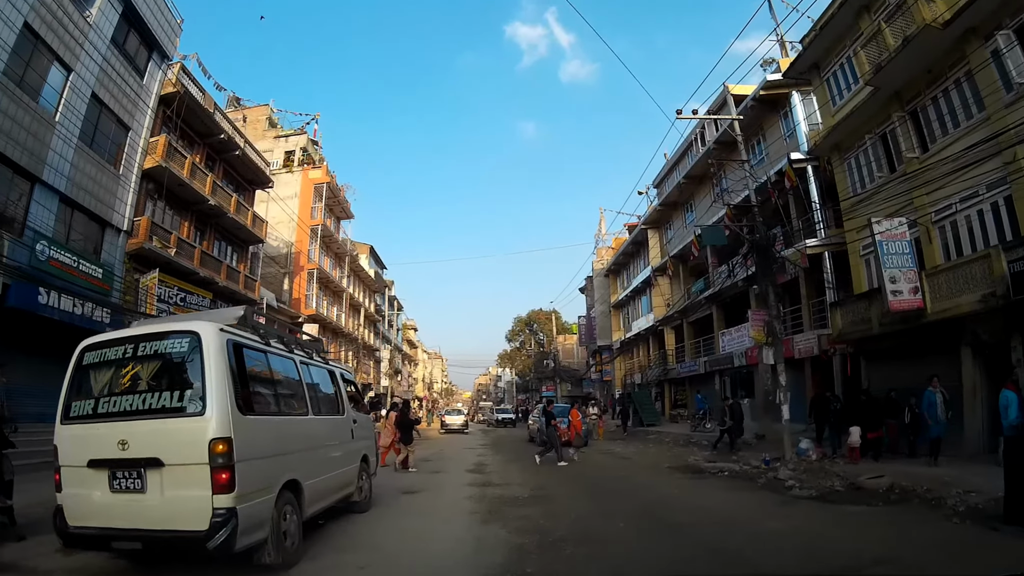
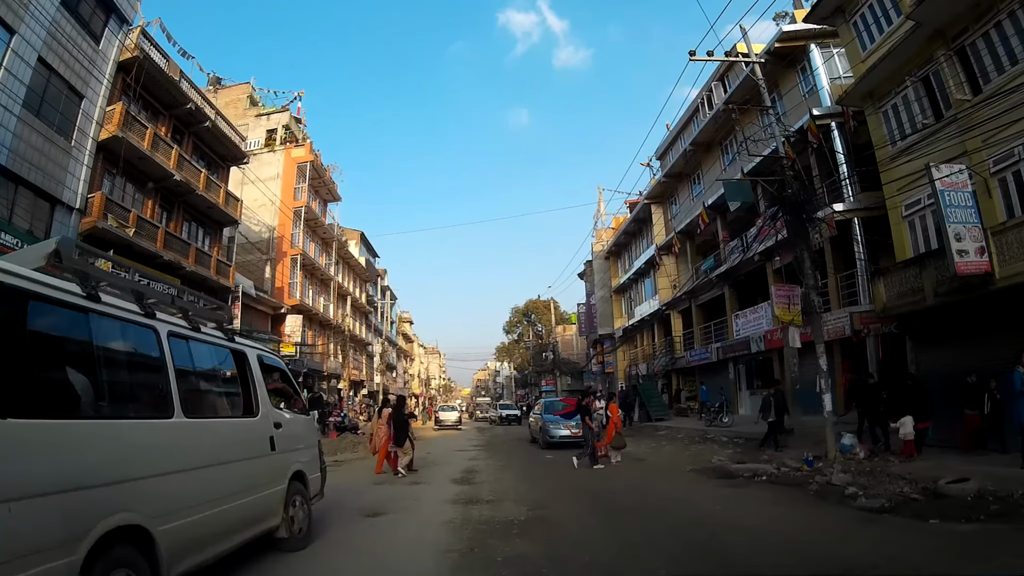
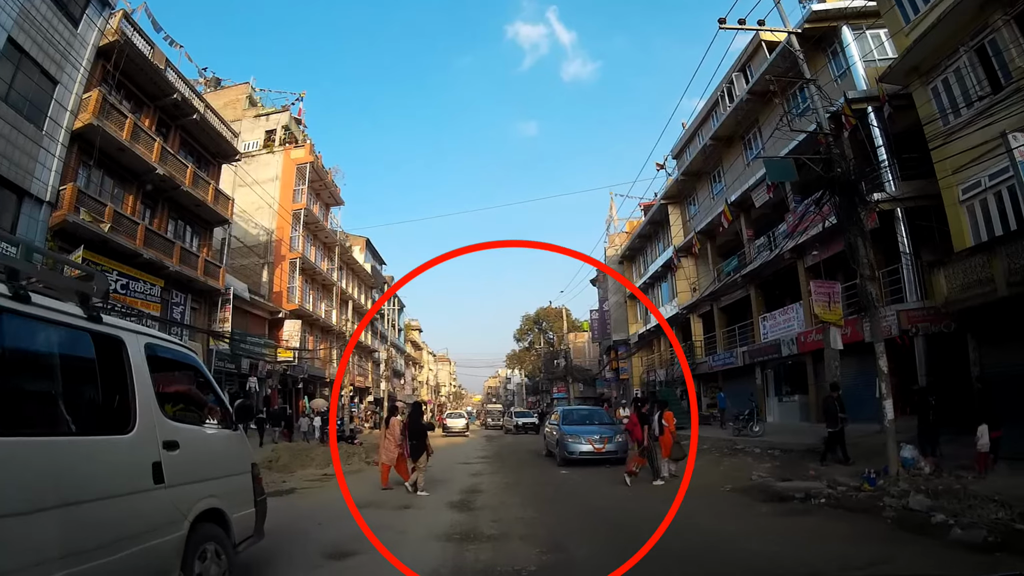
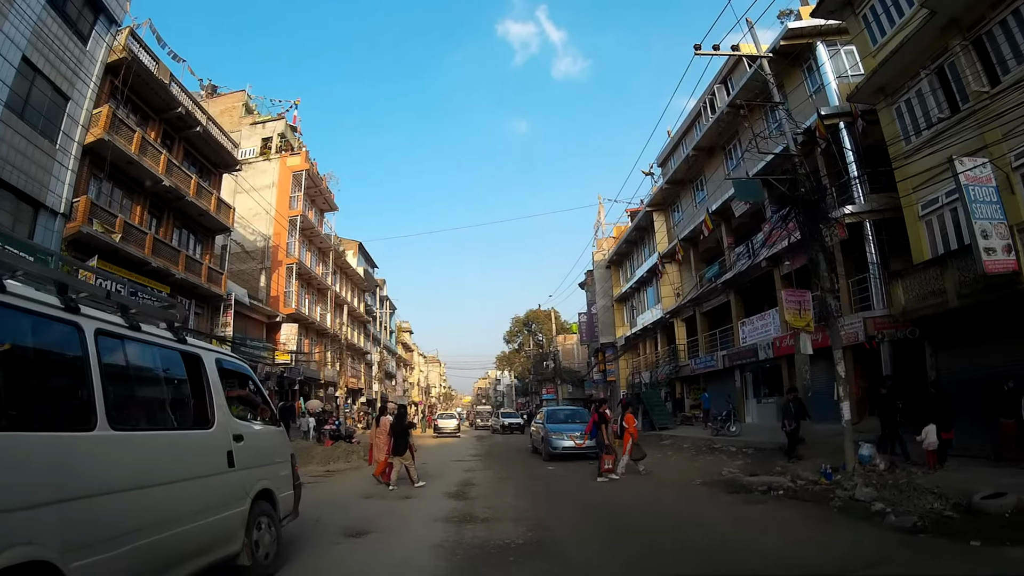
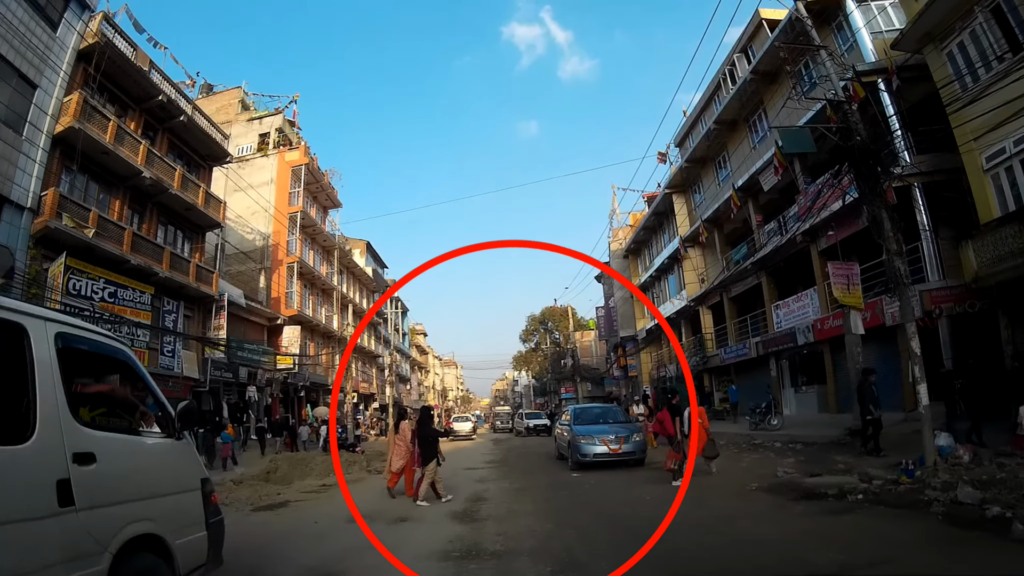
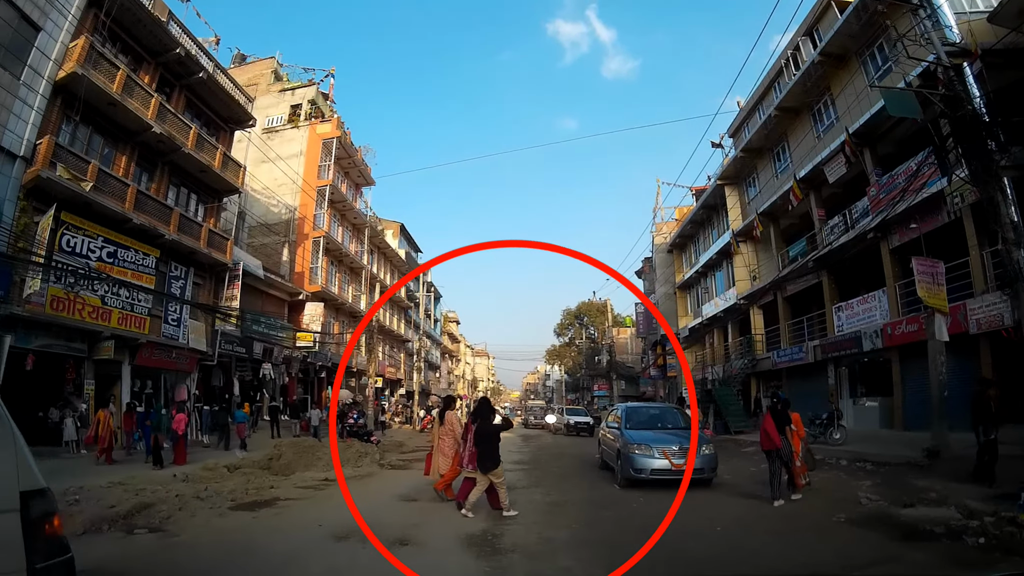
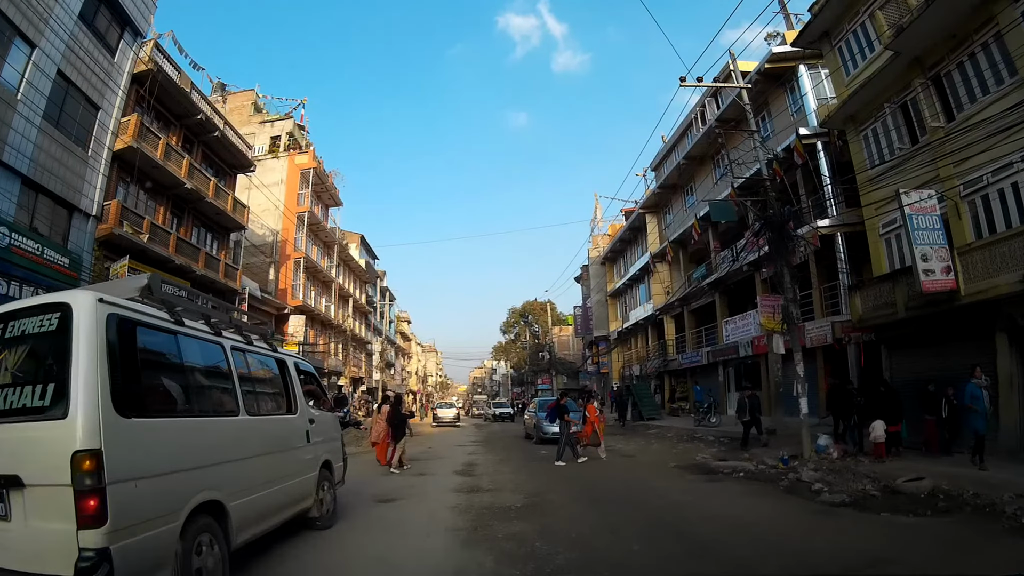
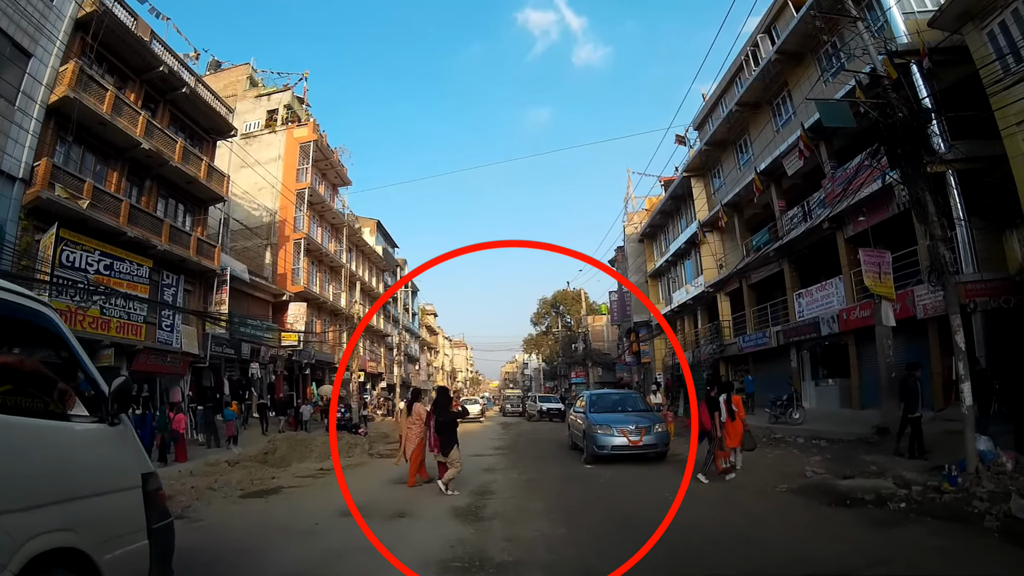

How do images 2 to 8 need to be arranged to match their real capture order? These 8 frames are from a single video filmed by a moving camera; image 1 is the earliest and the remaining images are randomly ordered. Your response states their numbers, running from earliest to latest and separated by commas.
7, 2, 4, 3, 5, 8, 6
